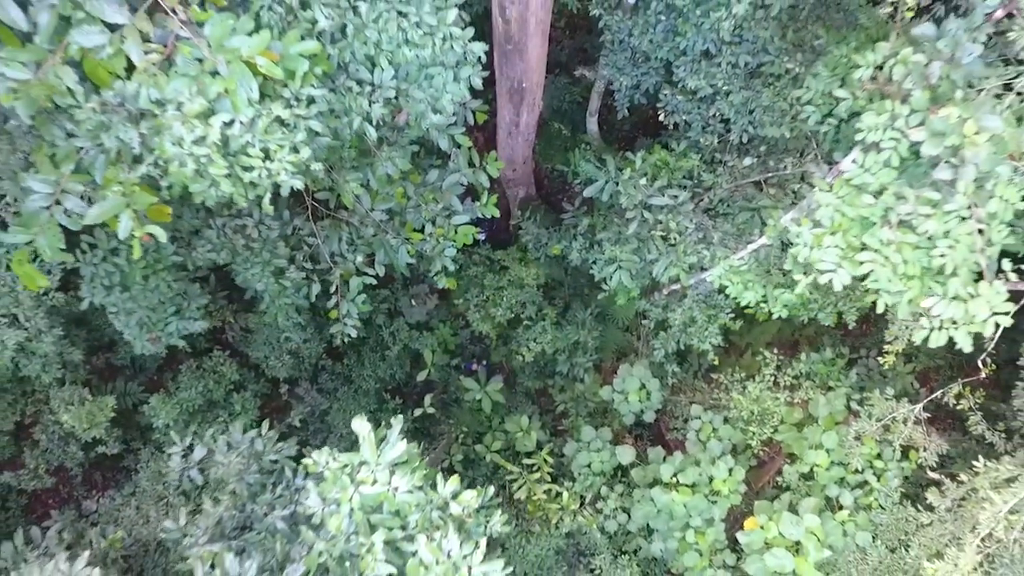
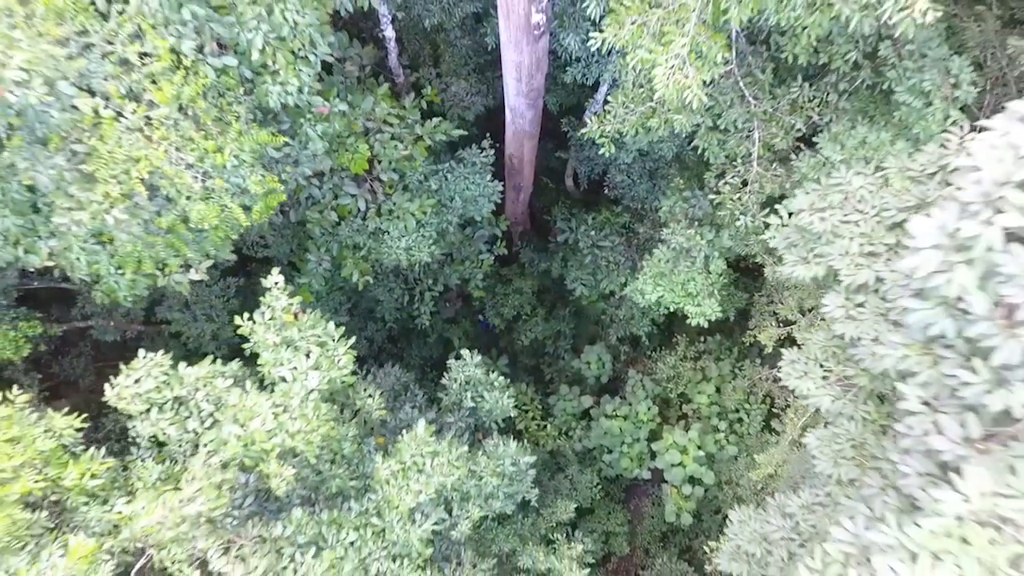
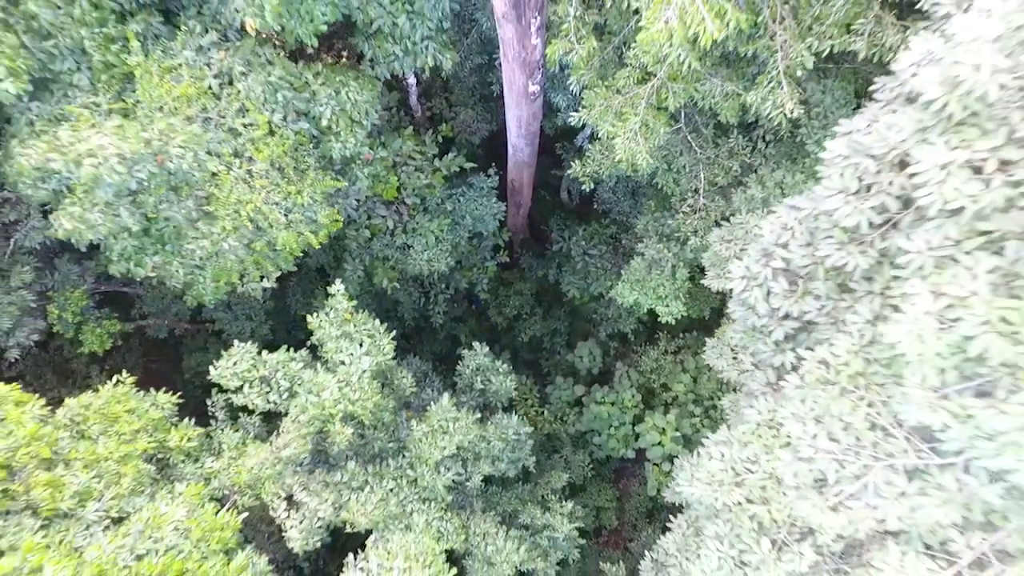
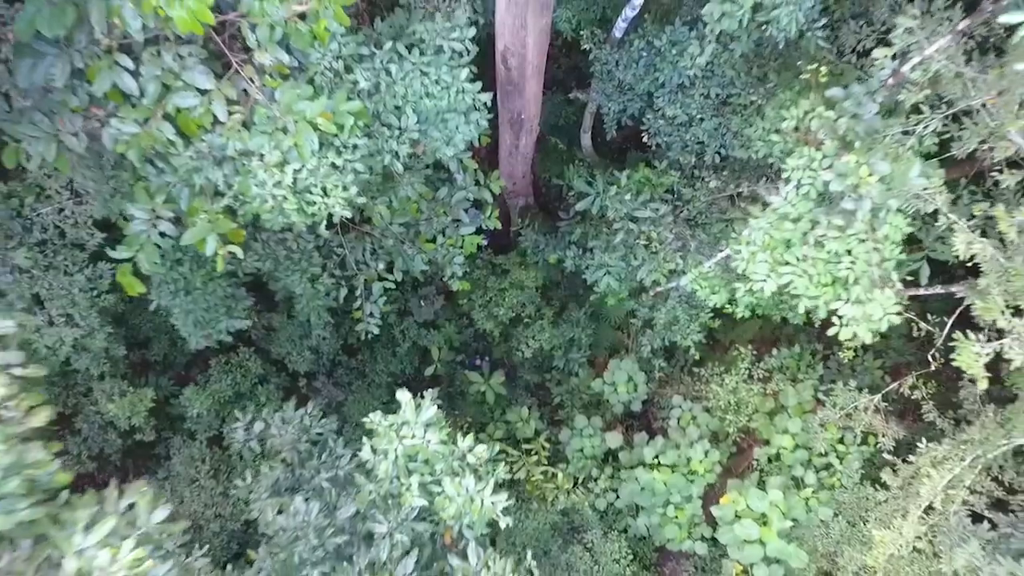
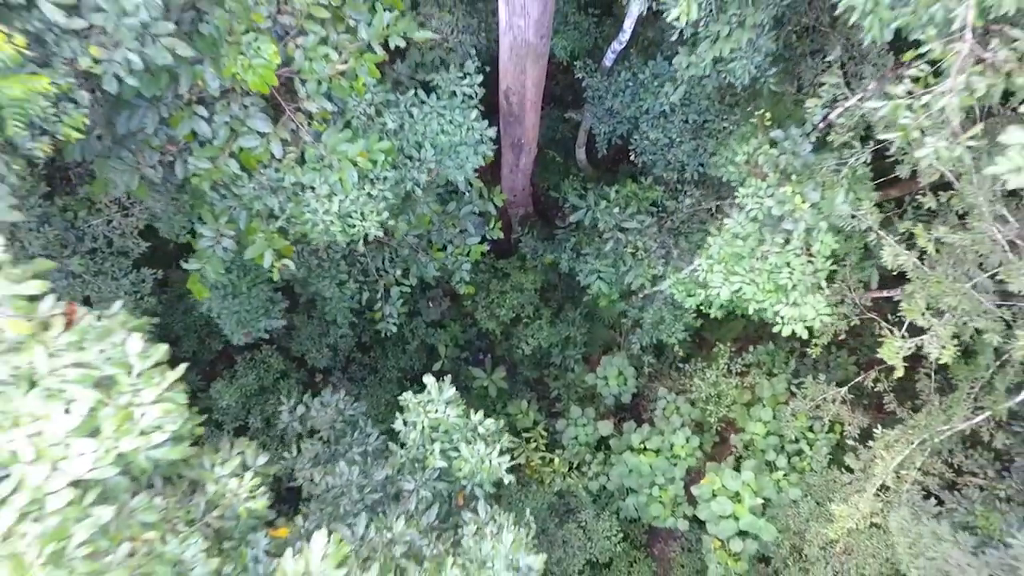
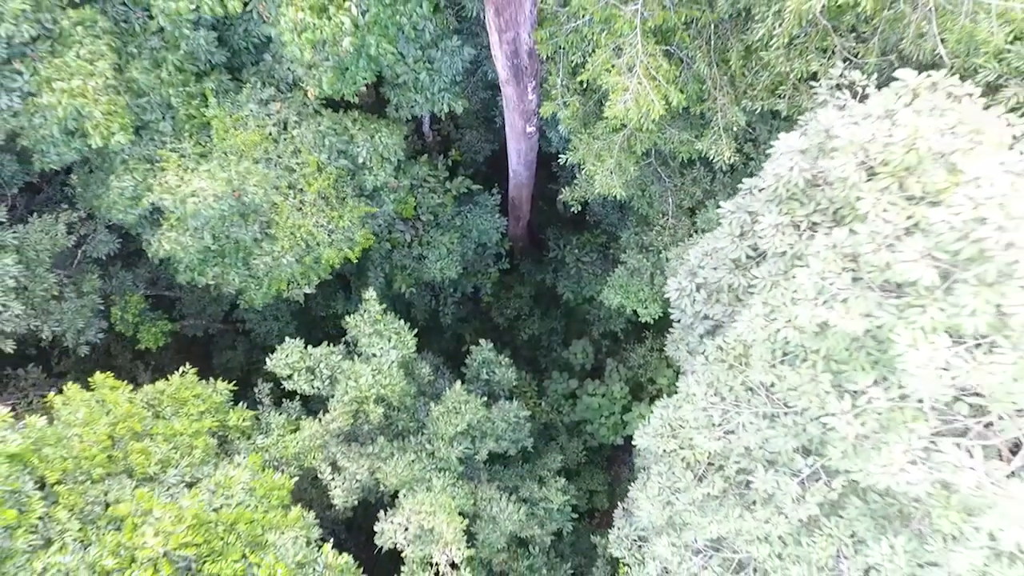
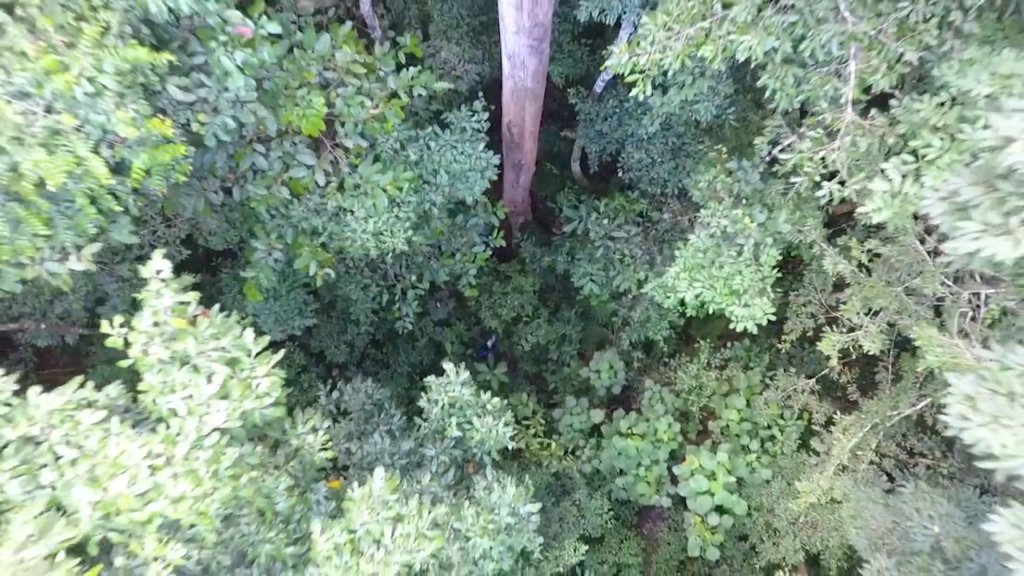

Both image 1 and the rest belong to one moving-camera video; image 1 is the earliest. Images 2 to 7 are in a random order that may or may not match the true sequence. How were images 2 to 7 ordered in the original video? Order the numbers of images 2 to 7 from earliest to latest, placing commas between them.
4, 5, 7, 2, 3, 6
